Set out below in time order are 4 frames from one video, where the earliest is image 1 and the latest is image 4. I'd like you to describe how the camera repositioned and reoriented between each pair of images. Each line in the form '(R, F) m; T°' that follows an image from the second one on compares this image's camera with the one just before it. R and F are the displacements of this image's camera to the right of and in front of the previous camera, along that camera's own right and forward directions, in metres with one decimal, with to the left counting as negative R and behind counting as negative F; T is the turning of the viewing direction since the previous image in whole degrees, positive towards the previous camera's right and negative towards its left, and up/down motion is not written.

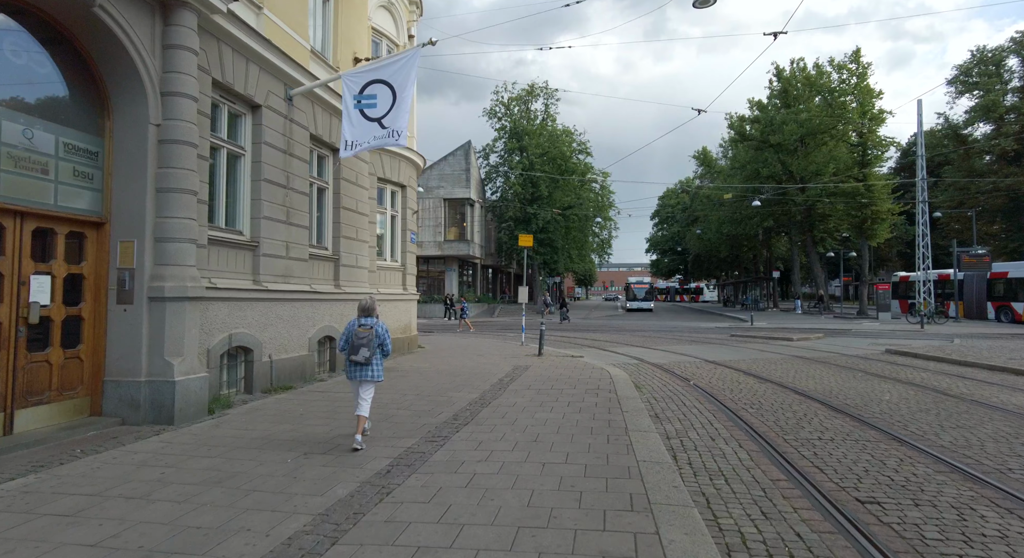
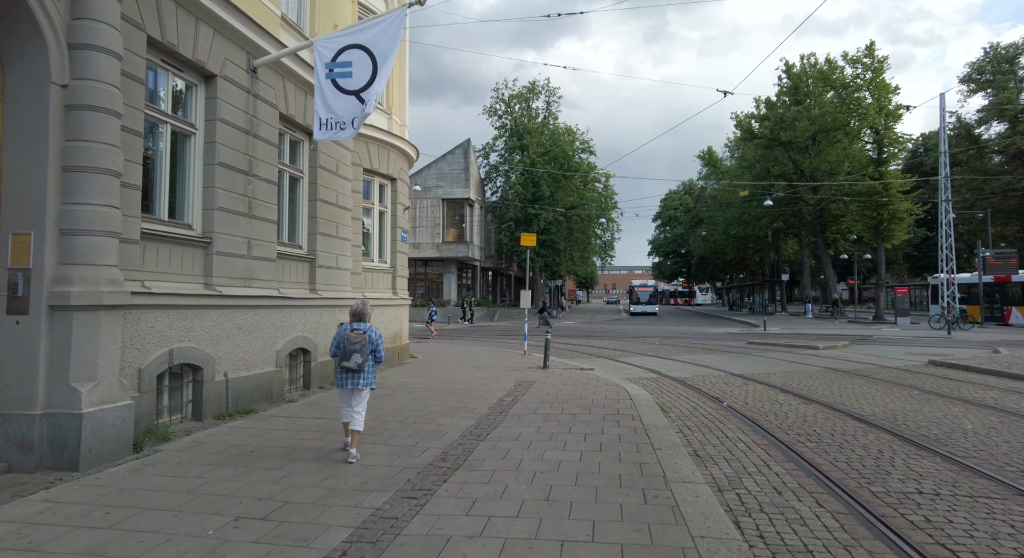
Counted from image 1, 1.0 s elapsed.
(0.0, +1.5) m; 0°
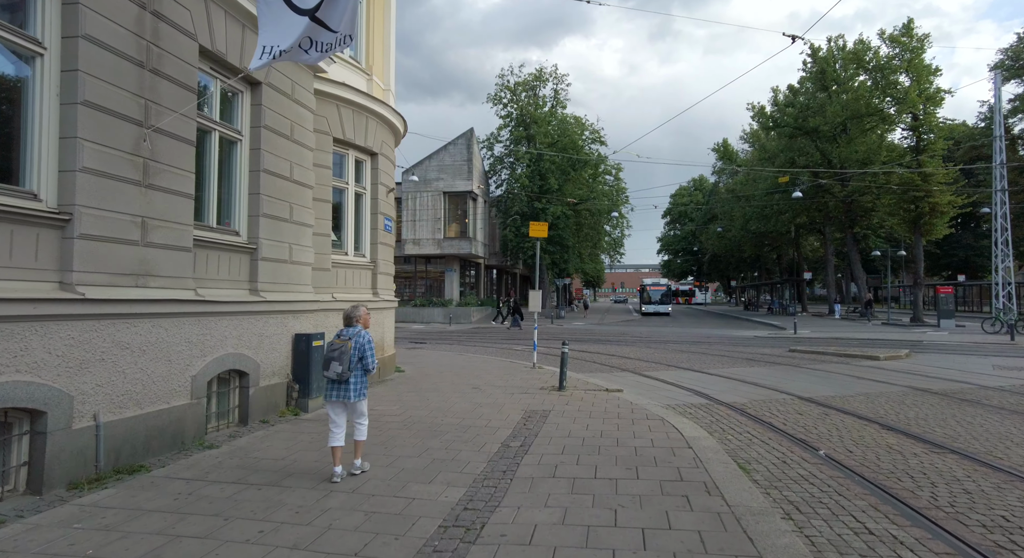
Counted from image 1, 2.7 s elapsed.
(0.0, +2.6) m; 0°
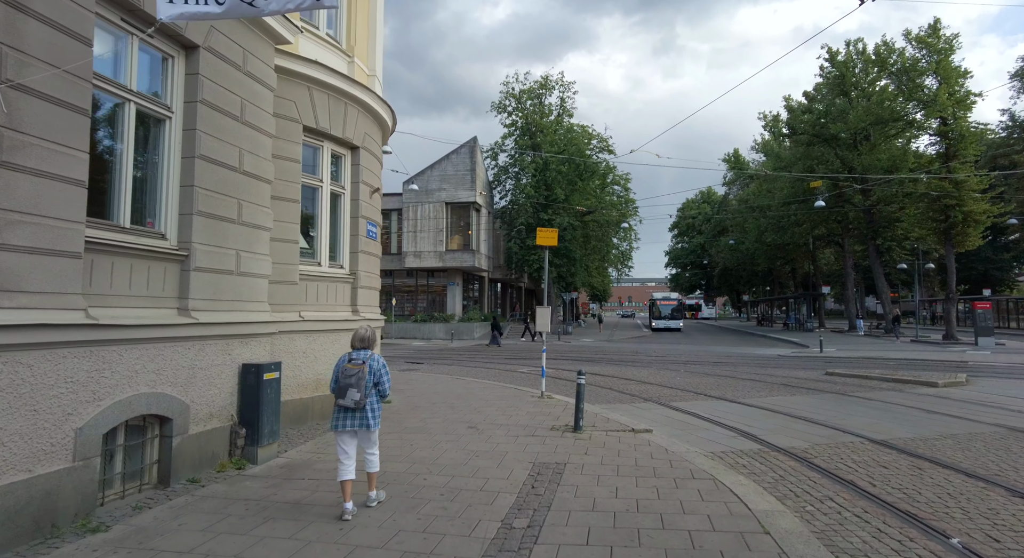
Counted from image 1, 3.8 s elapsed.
(0.0, +1.8) m; 0°
